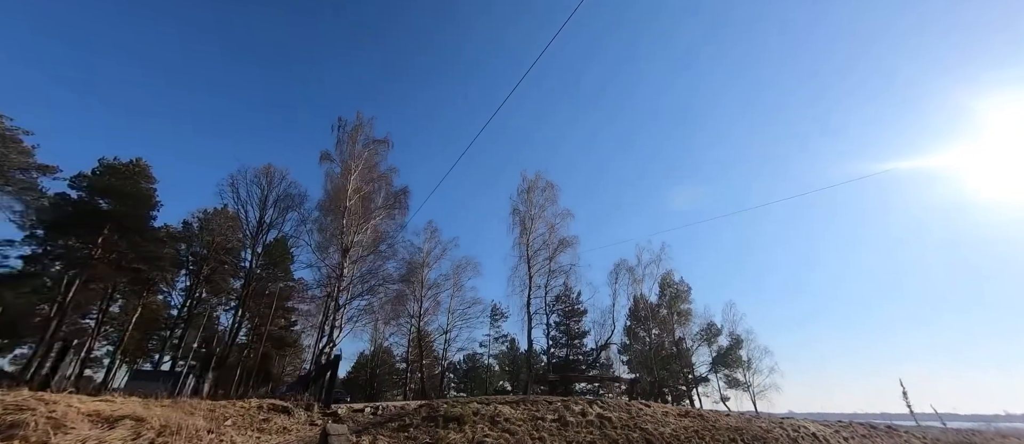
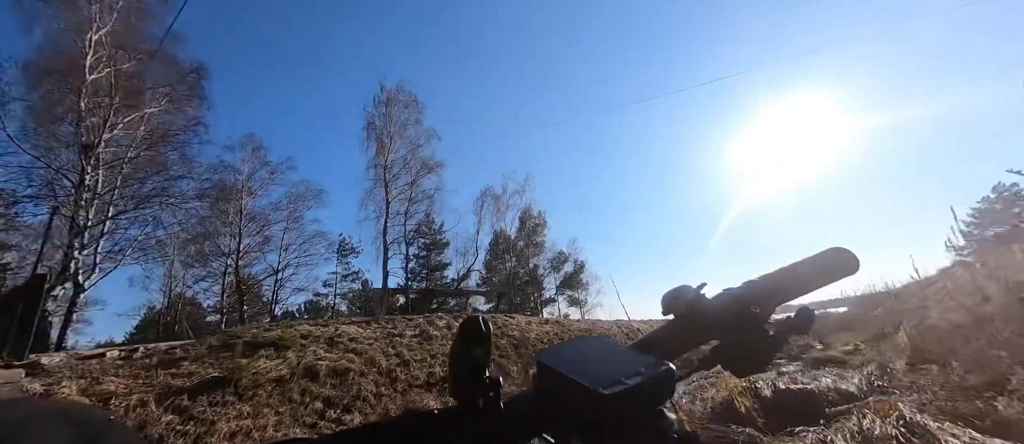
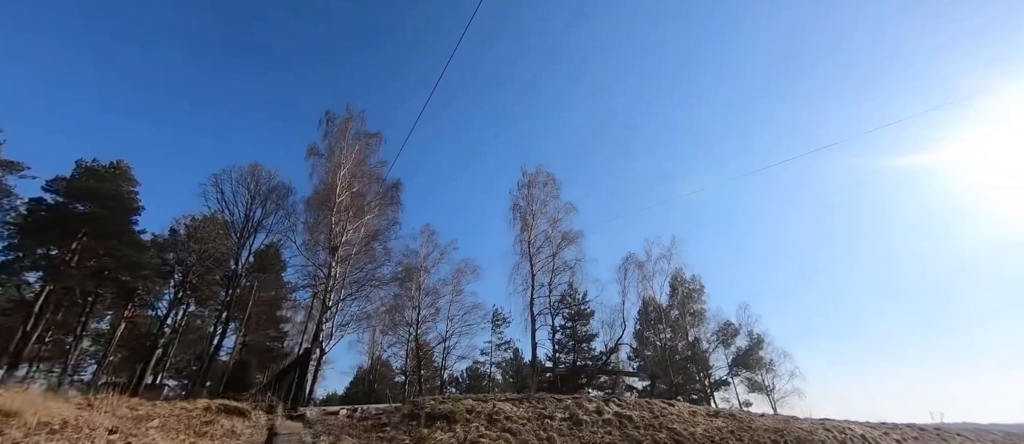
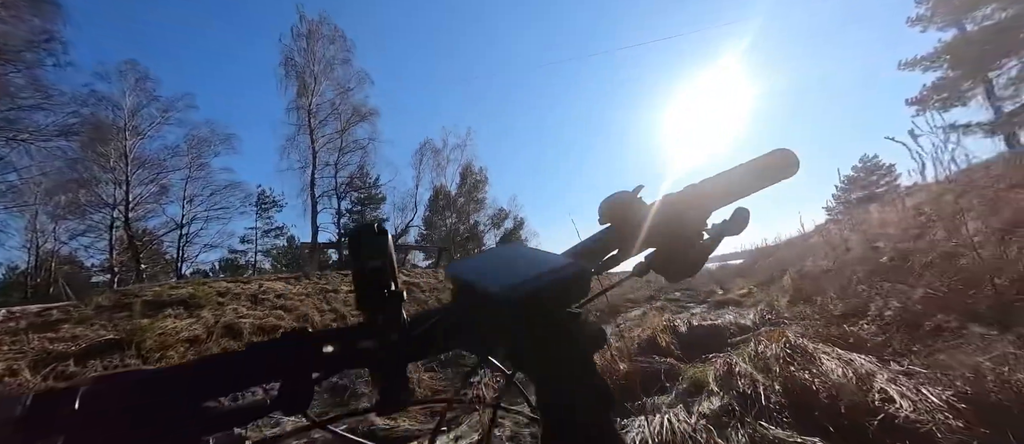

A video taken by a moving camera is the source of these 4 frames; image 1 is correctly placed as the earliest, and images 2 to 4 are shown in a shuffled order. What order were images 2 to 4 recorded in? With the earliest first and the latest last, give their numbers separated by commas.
3, 2, 4
